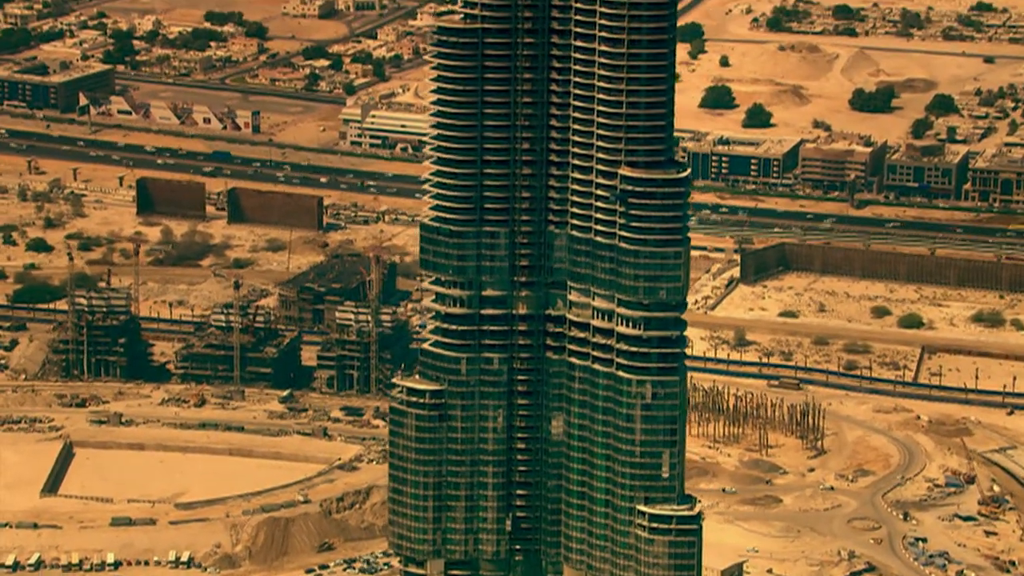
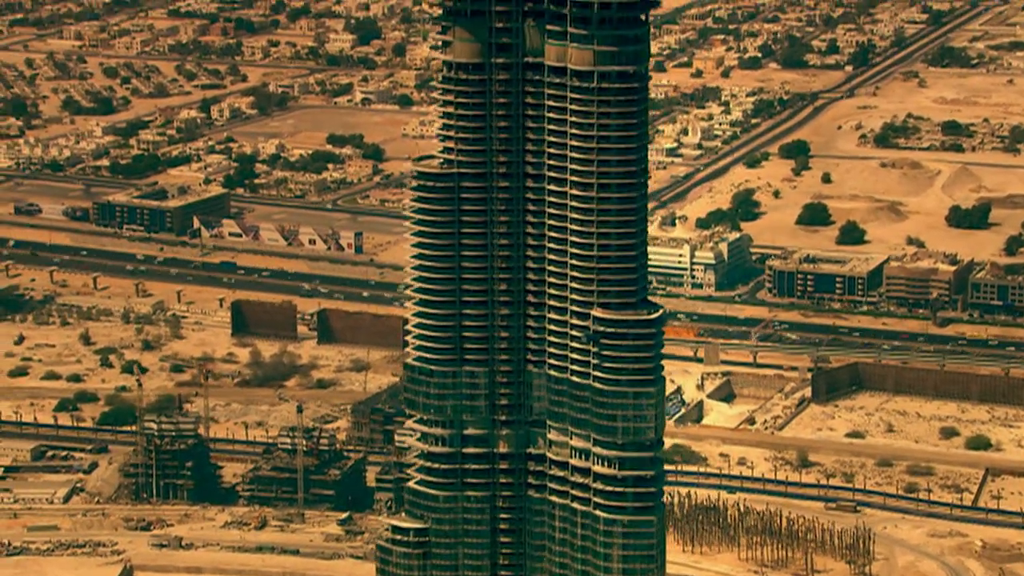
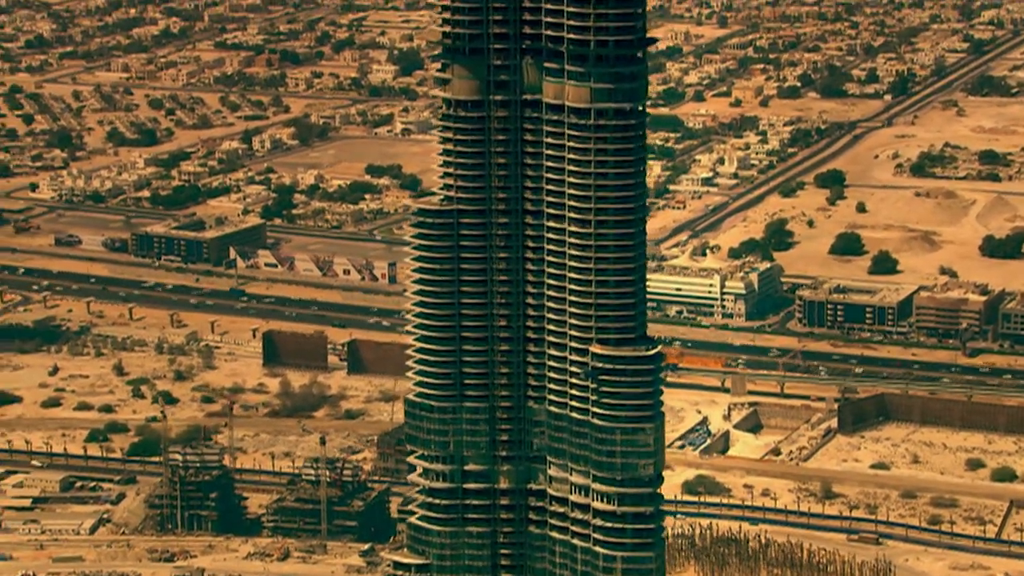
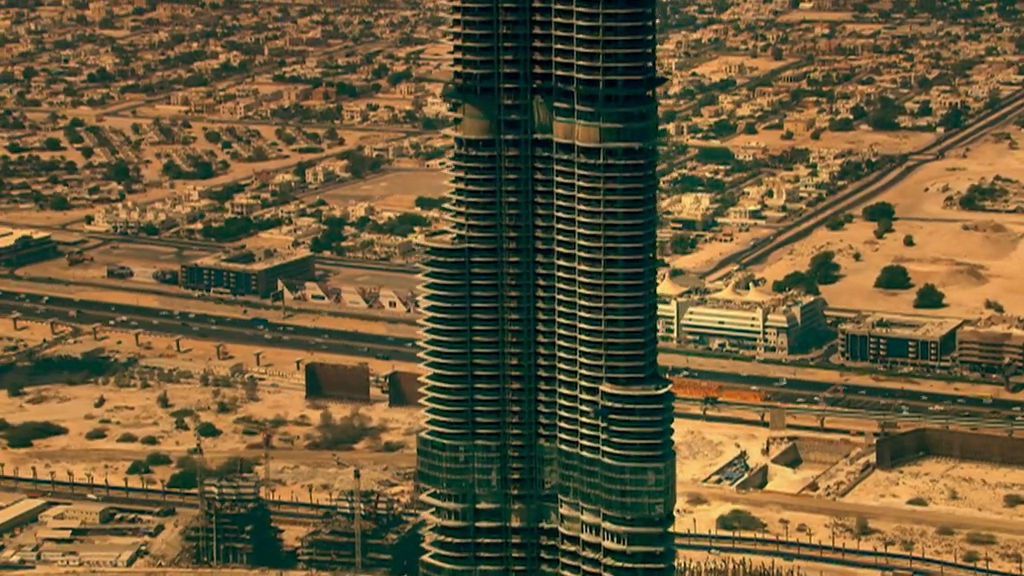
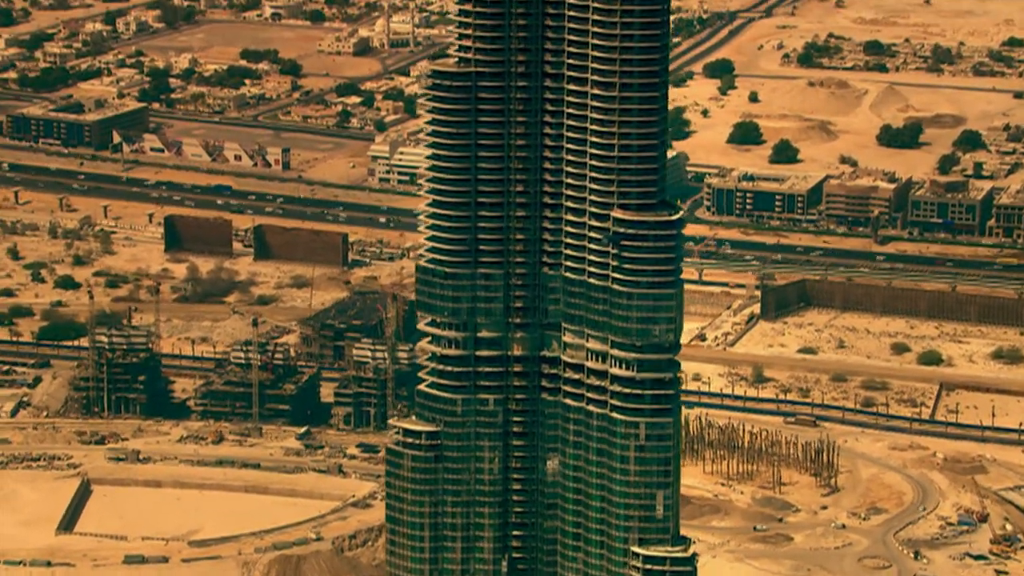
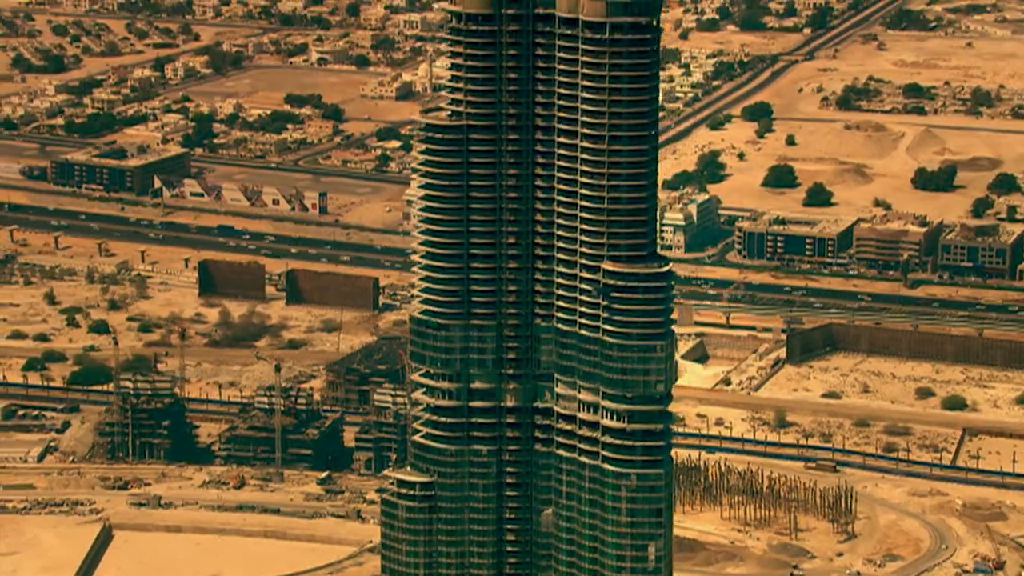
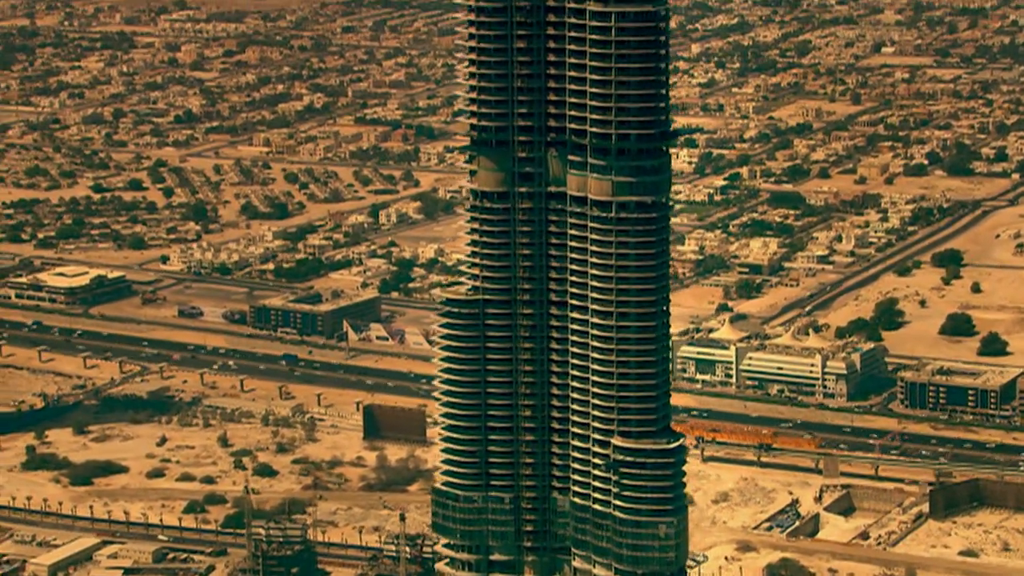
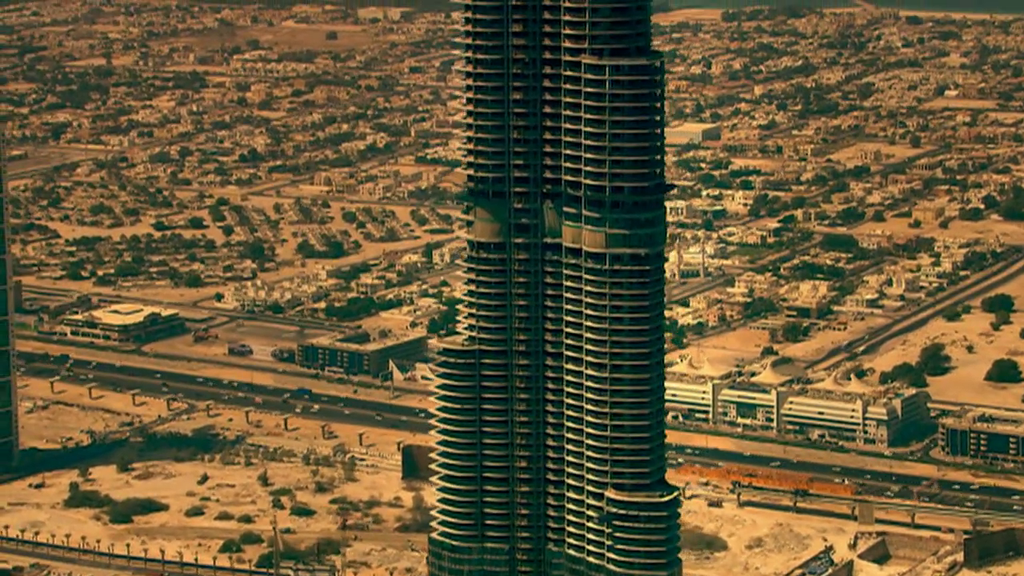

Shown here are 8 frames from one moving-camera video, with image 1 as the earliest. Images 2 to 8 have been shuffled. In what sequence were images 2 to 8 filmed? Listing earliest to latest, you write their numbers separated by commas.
5, 6, 2, 3, 4, 7, 8
